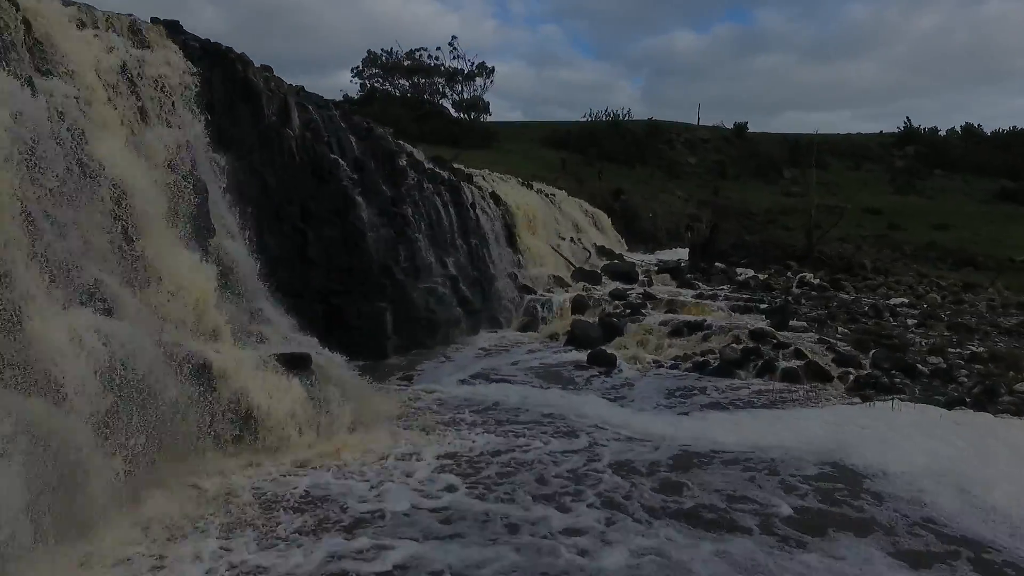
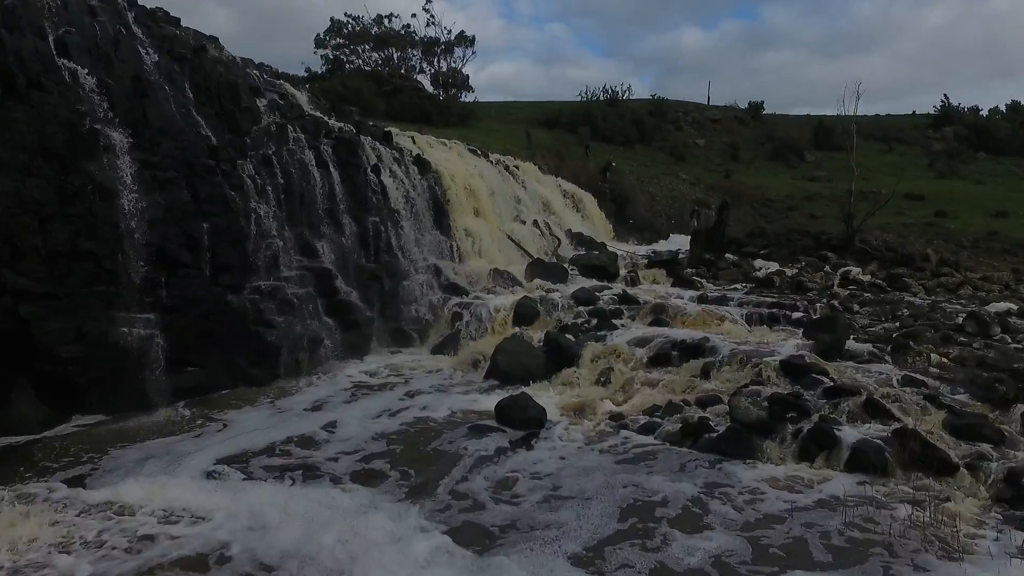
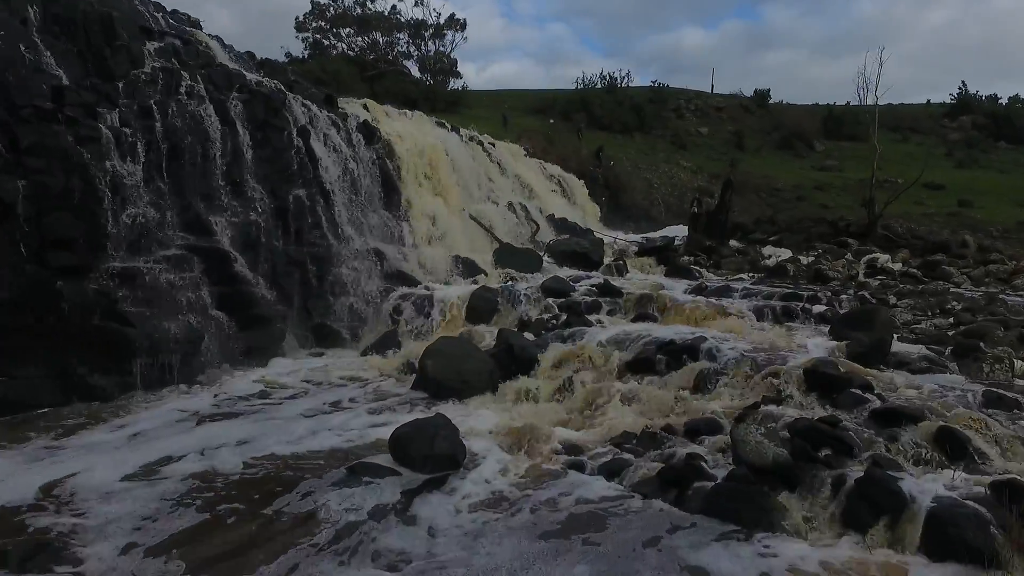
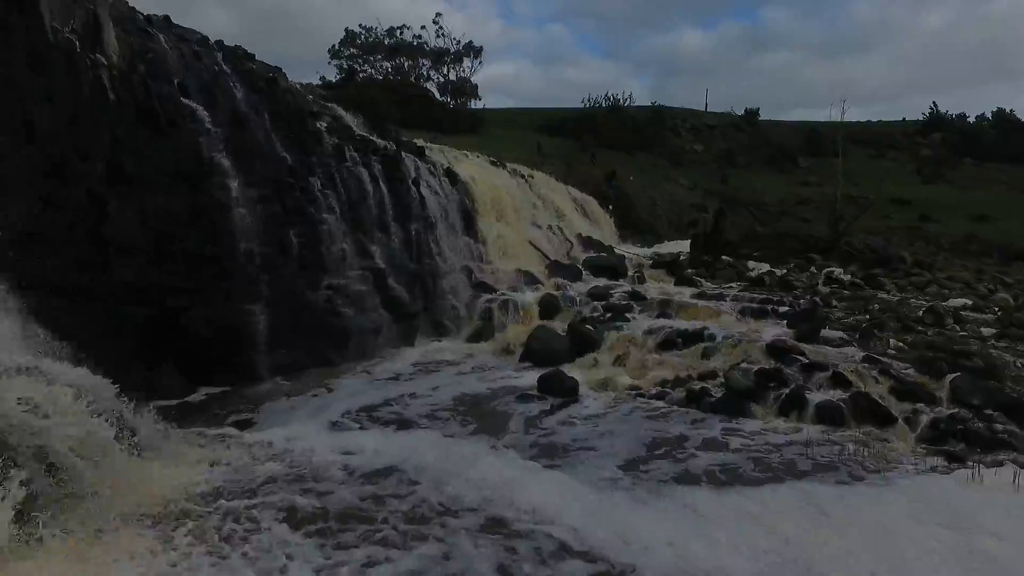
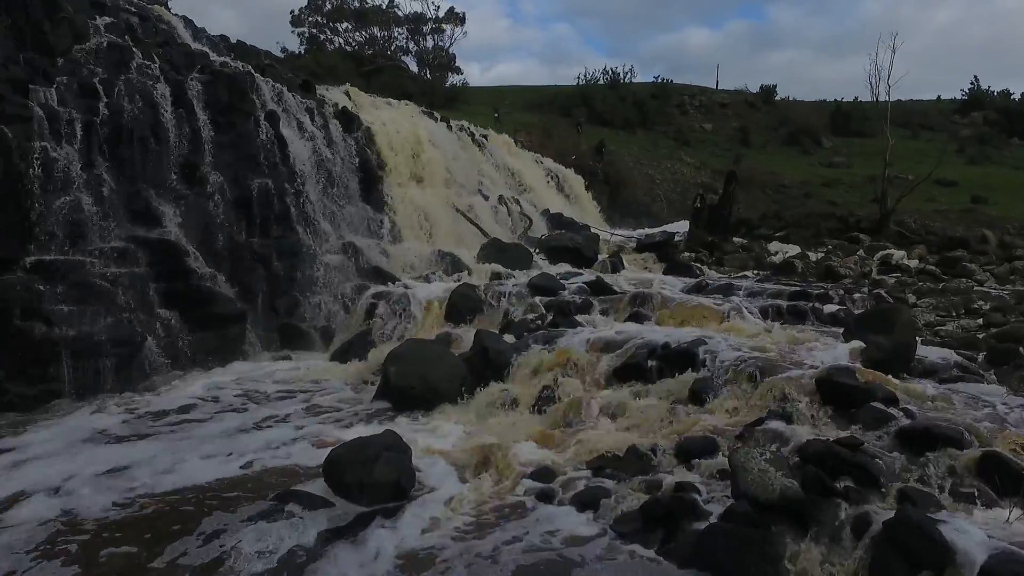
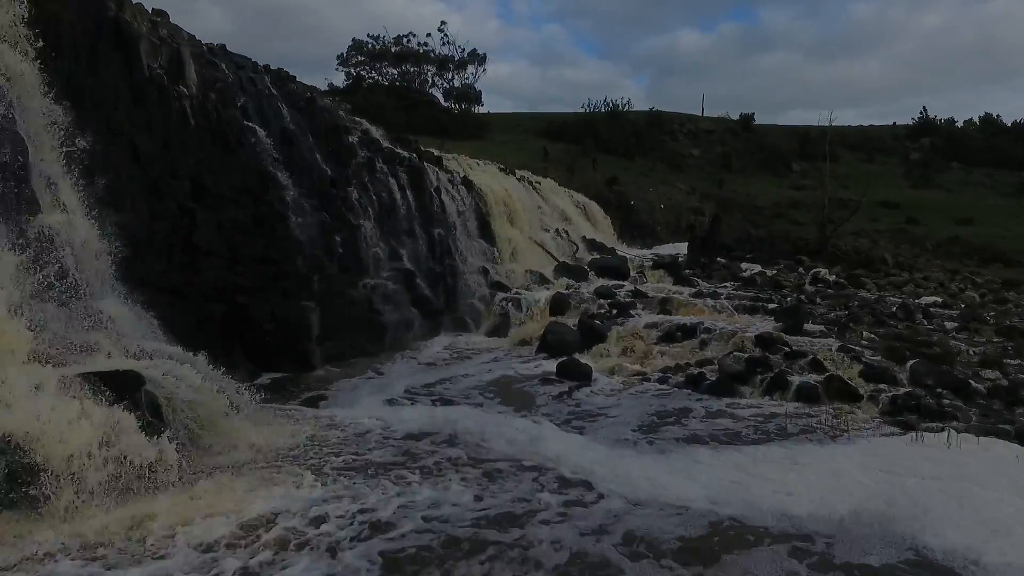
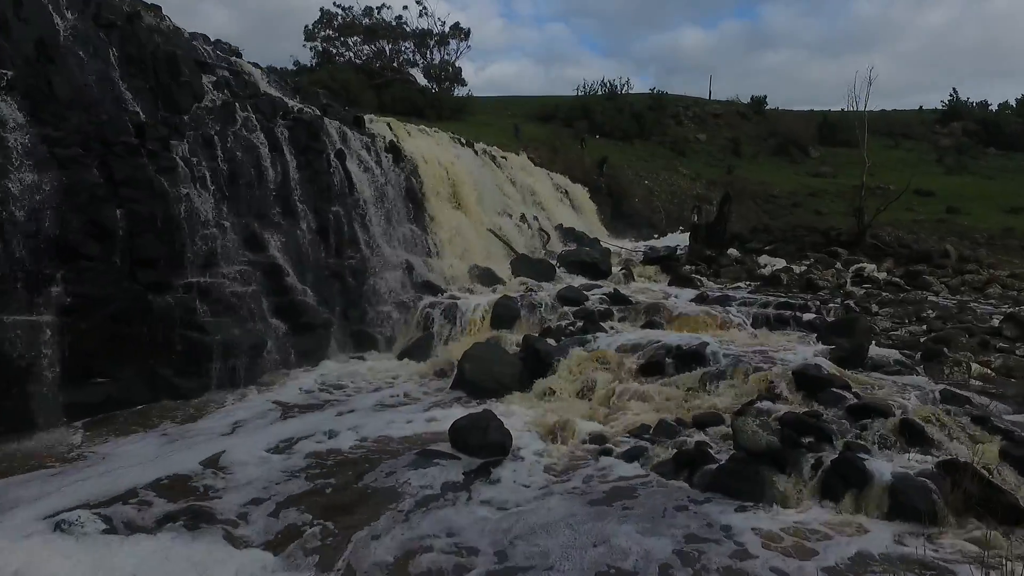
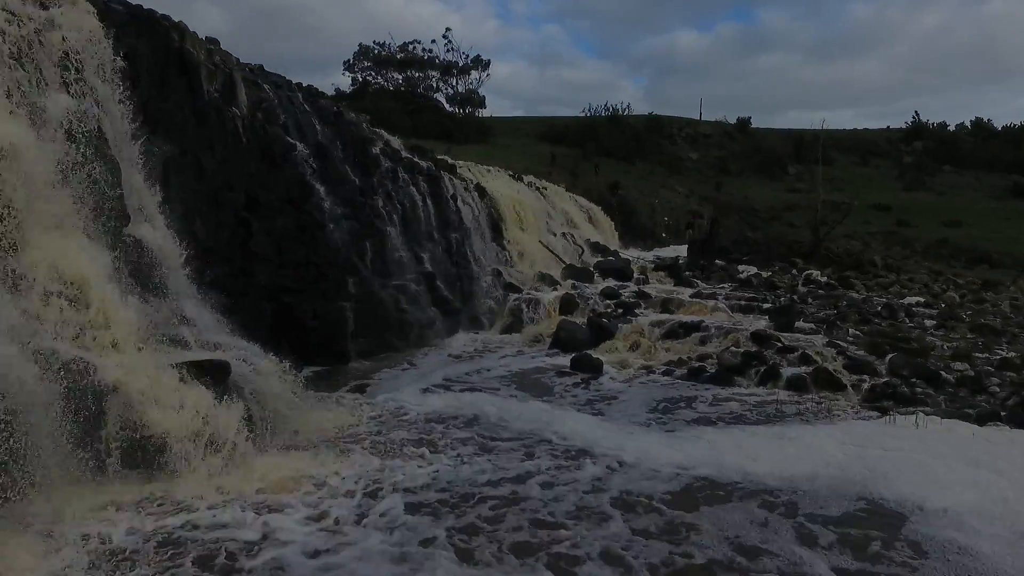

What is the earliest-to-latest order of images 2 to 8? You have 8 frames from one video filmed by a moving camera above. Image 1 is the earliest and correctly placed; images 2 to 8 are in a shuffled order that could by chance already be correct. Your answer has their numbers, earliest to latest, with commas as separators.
8, 6, 4, 2, 7, 3, 5
